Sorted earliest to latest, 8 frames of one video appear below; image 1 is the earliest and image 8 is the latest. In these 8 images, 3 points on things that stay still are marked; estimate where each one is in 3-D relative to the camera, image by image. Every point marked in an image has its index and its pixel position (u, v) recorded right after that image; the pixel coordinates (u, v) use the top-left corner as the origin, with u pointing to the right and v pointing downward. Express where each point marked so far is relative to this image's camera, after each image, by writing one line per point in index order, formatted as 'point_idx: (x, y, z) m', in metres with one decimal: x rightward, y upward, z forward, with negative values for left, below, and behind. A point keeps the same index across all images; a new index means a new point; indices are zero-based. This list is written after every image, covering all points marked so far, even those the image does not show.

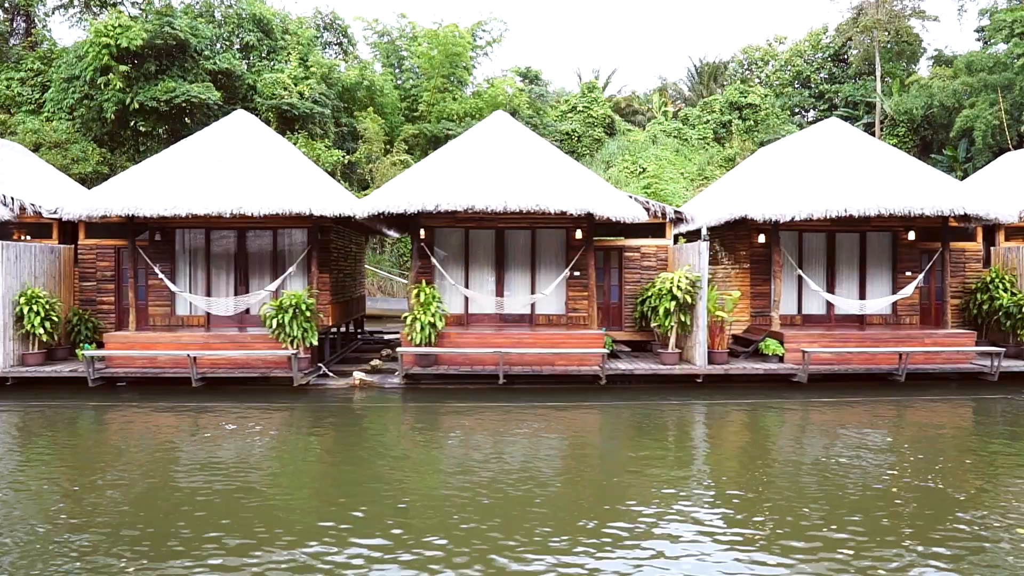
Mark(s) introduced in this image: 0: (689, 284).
0: (+2.3, +0.1, +10.3) m
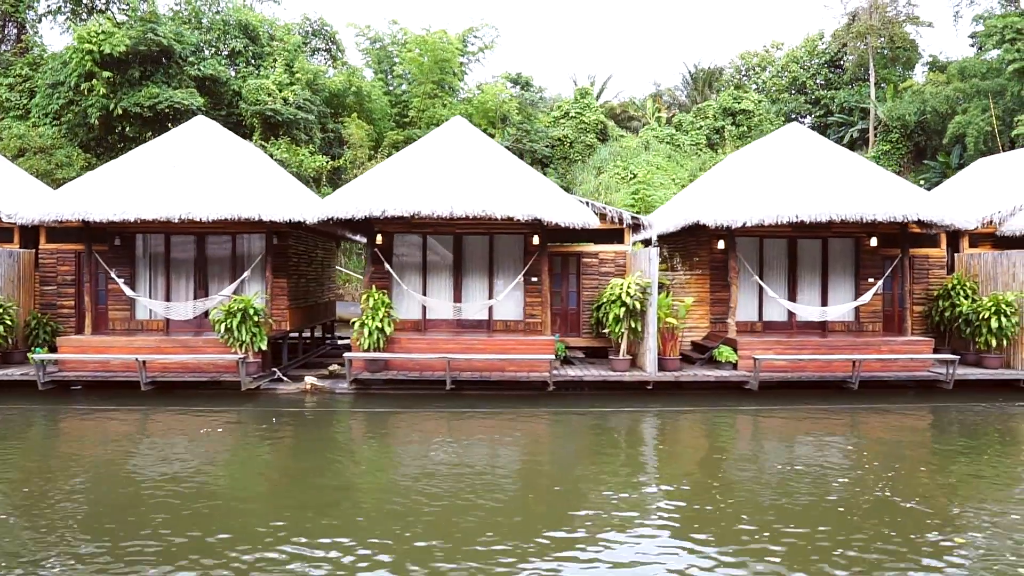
0: (+1.7, 0.0, +10.3) m
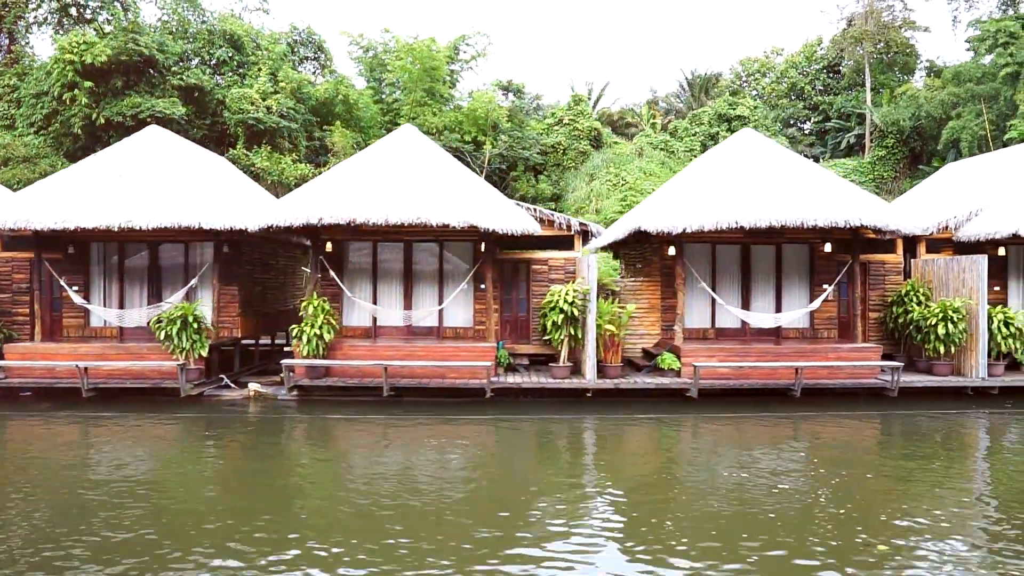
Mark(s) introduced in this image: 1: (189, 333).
0: (+0.8, -0.1, +10.2) m
1: (-4.5, -0.6, +10.3) m
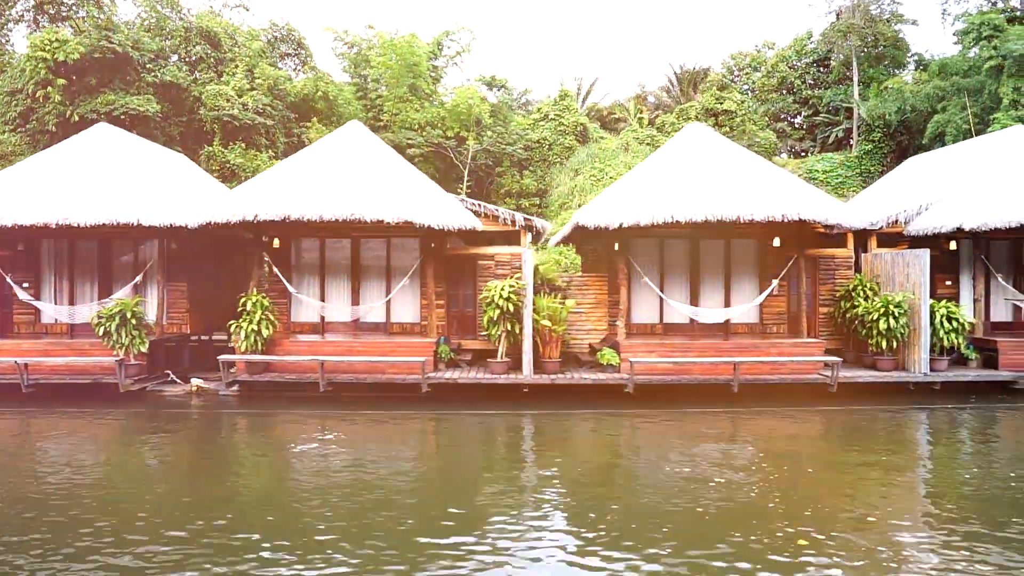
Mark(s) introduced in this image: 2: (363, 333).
0: (0.0, 0.0, +10.2) m
1: (-5.3, -0.6, +10.4) m
2: (-2.4, -0.7, +12.0) m
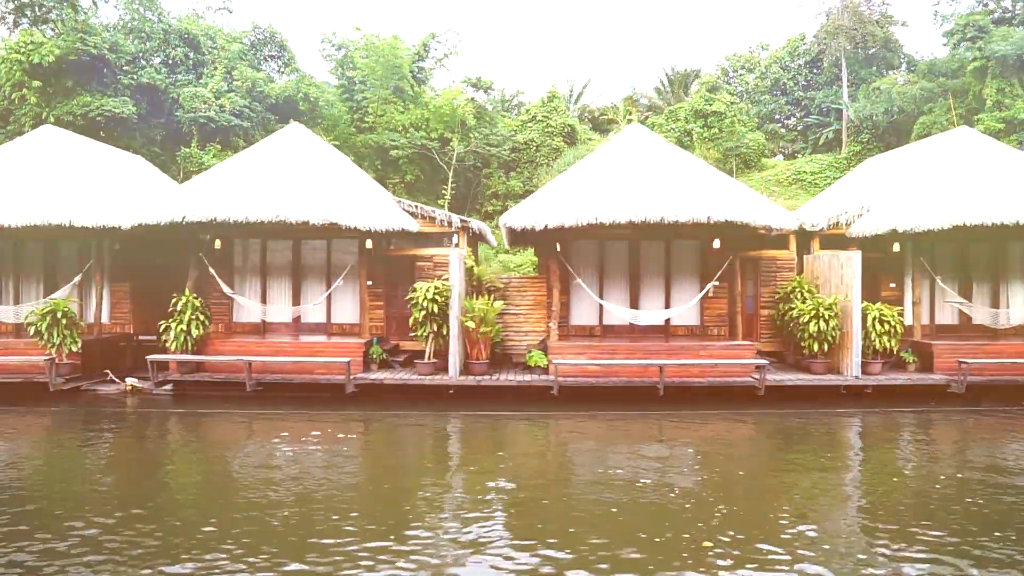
0: (-1.0, -0.1, +10.2) m
1: (-6.3, -0.6, +10.5) m
2: (-3.3, -0.7, +12.0) m
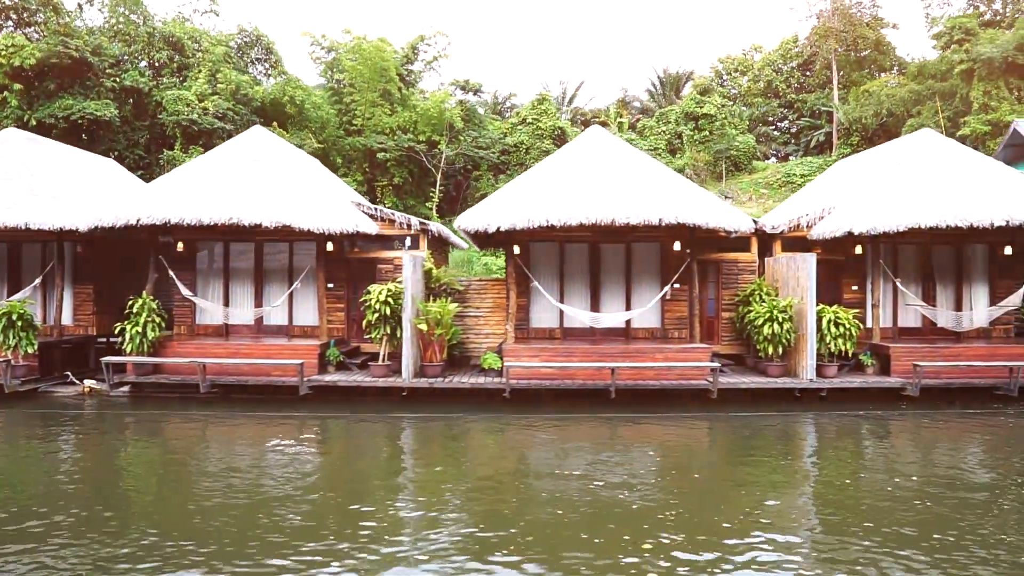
0: (-1.6, -0.1, +10.2) m
1: (-6.9, -0.6, +10.5) m
2: (-4.0, -0.8, +12.1) m
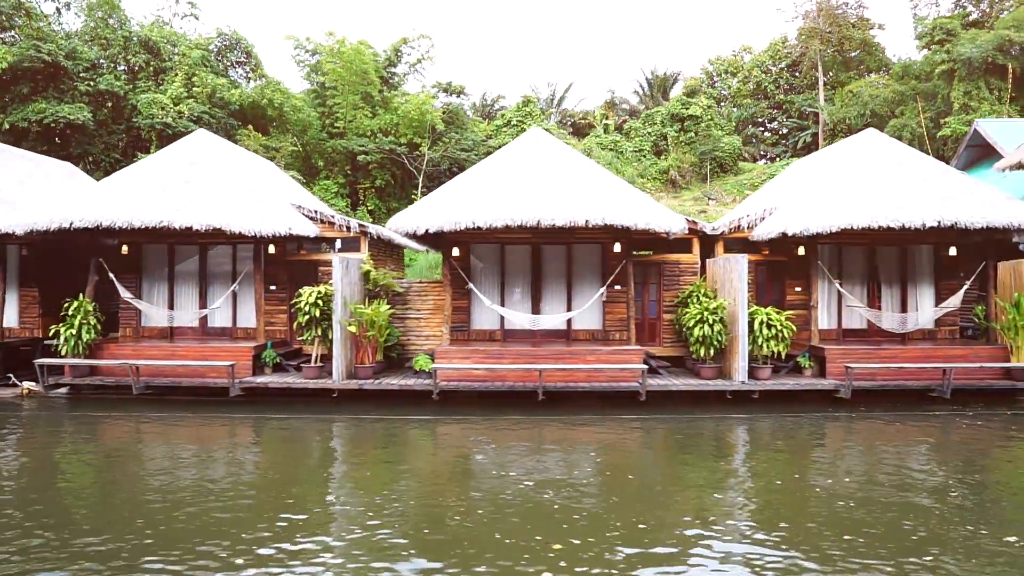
0: (-2.6, -0.1, +10.3) m
1: (-7.9, -0.6, +10.6) m
2: (-4.9, -0.8, +12.1) m
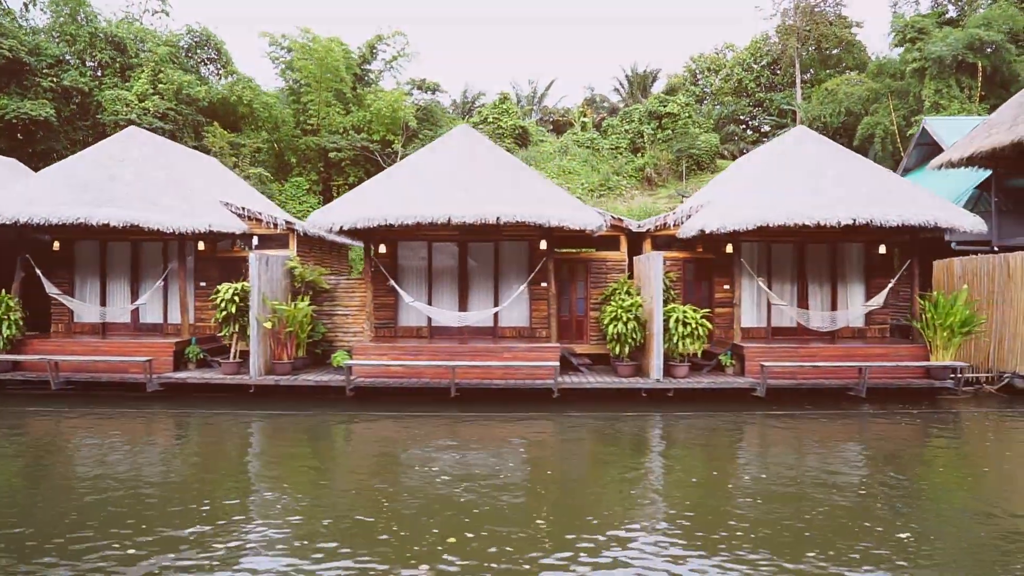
0: (-3.7, -0.1, +10.3) m
1: (-9.0, -0.6, +10.7) m
2: (-6.0, -0.7, +12.2) m
